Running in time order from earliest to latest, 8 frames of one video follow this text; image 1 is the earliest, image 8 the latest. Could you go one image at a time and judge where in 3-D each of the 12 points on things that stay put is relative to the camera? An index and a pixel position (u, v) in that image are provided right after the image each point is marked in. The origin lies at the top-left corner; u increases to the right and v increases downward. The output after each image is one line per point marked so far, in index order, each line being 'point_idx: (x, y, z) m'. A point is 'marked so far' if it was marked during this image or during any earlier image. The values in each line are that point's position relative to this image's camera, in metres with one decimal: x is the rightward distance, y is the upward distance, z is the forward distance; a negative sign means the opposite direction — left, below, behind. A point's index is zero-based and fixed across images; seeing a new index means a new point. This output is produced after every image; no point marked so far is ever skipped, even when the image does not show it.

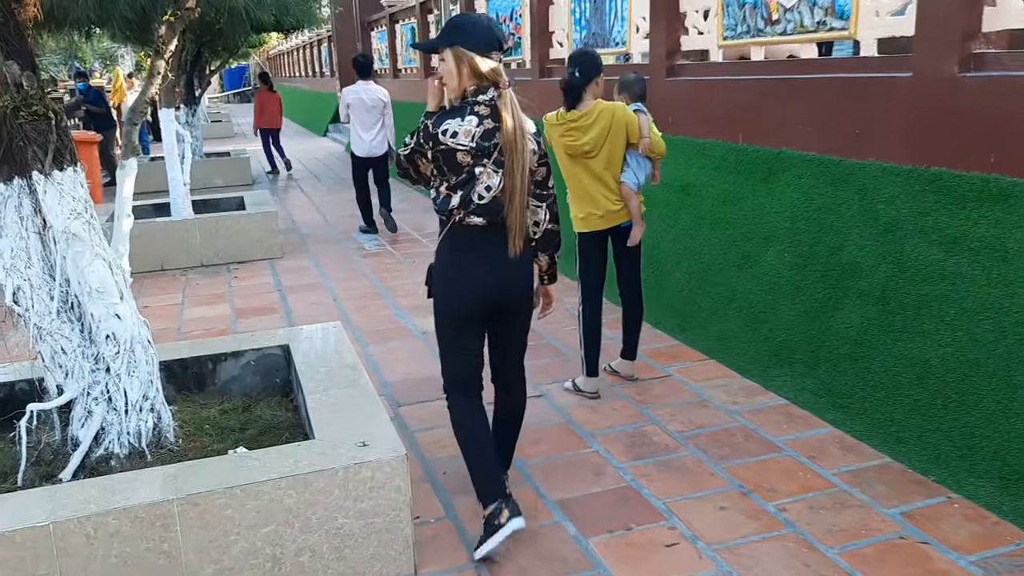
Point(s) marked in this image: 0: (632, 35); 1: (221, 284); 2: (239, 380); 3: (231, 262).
0: (+0.8, +1.7, +5.9) m
1: (-2.0, 0.0, +6.1) m
2: (-1.0, -0.4, +3.3) m
3: (-2.2, +0.2, +6.8) m
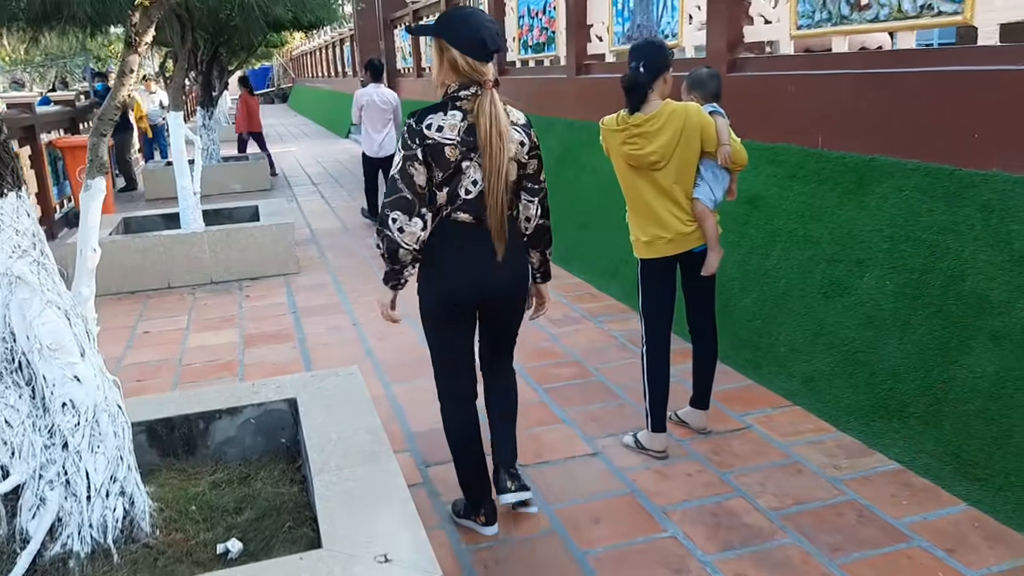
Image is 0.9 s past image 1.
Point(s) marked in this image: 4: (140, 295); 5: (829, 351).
0: (+1.0, +1.6, +5.3) m
1: (-1.8, -0.1, +5.6) m
2: (-0.9, -0.5, +2.8) m
3: (-1.9, +0.1, +6.2) m
4: (-2.5, -0.1, +6.0) m
5: (+1.3, -0.3, +3.5) m
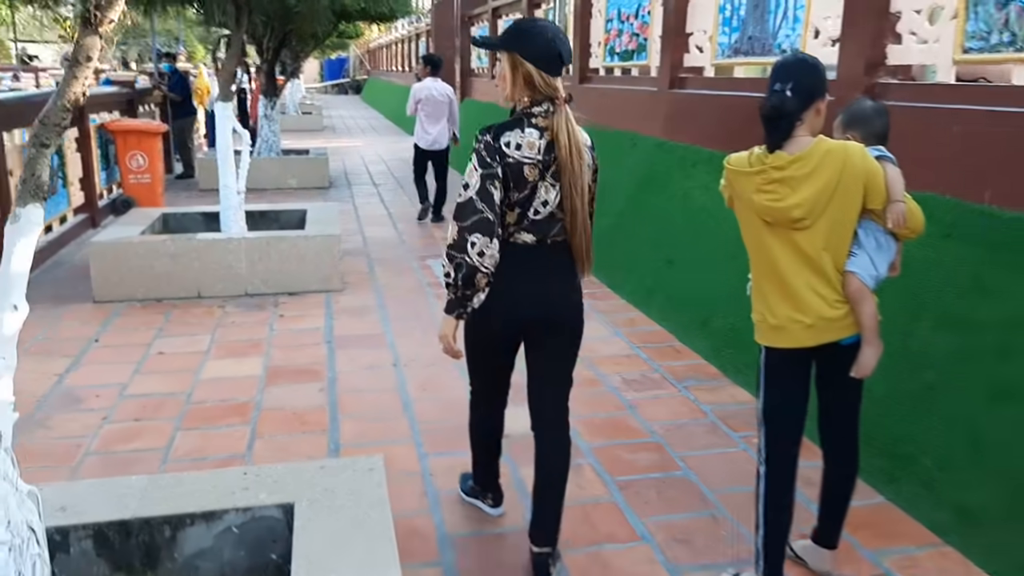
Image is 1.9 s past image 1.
0: (+1.5, +1.3, +4.5) m
1: (-1.4, -0.2, +5.0) m
2: (-0.7, -0.6, +2.1) m
3: (-1.5, 0.0, +5.6) m
4: (-2.1, -0.1, +5.4) m
5: (+1.5, -0.6, +2.7) m
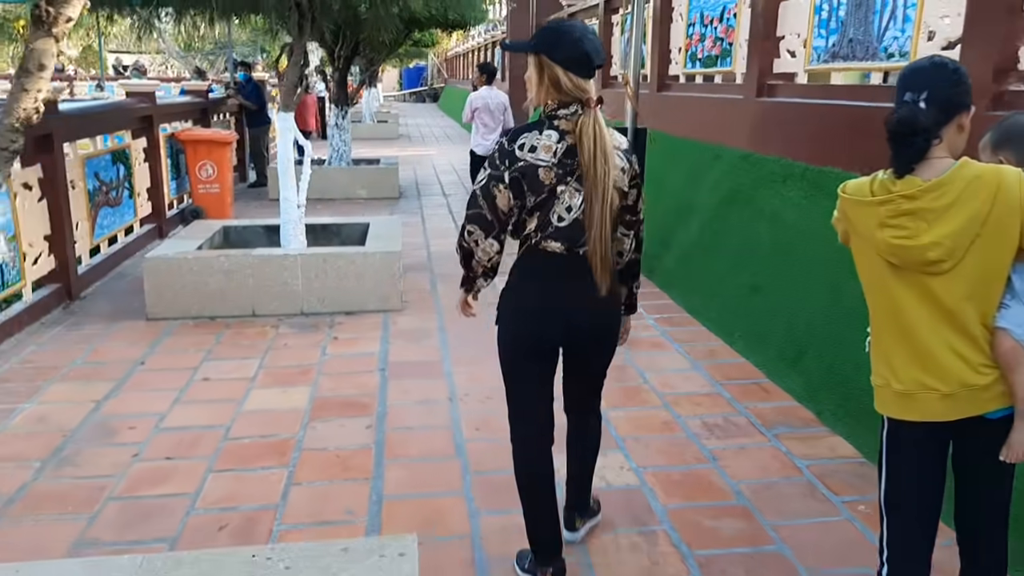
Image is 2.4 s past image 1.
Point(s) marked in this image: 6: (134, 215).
0: (+1.9, +1.1, +4.0) m
1: (-1.0, -0.3, +4.7) m
2: (-0.6, -0.7, +1.7) m
3: (-1.1, -0.2, +5.3) m
4: (-1.7, -0.2, +5.2) m
5: (+1.6, -0.7, +2.1) m
6: (-3.1, +0.6, +7.3) m
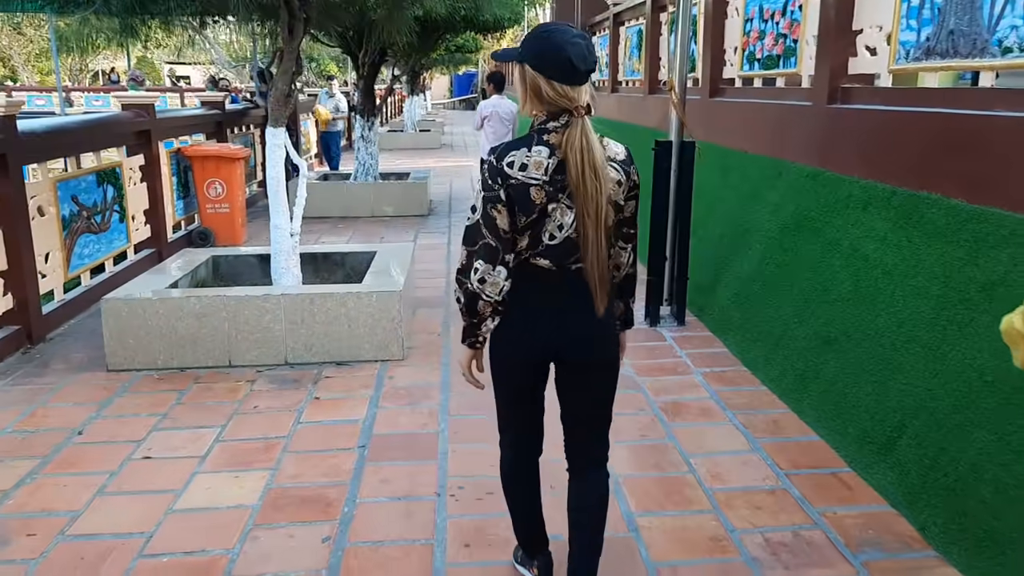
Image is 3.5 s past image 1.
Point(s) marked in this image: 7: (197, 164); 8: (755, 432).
0: (+1.9, +0.9, +3.0) m
1: (-1.0, -0.6, +3.9) m
2: (-0.7, -1.0, +0.9) m
3: (-1.0, -0.4, +4.6) m
4: (-1.6, -0.4, +4.4) m
5: (+1.5, -0.9, +1.2) m
6: (-2.9, +0.4, +6.6) m
7: (-2.9, +1.1, +7.9) m
8: (+1.0, -0.6, +3.7) m
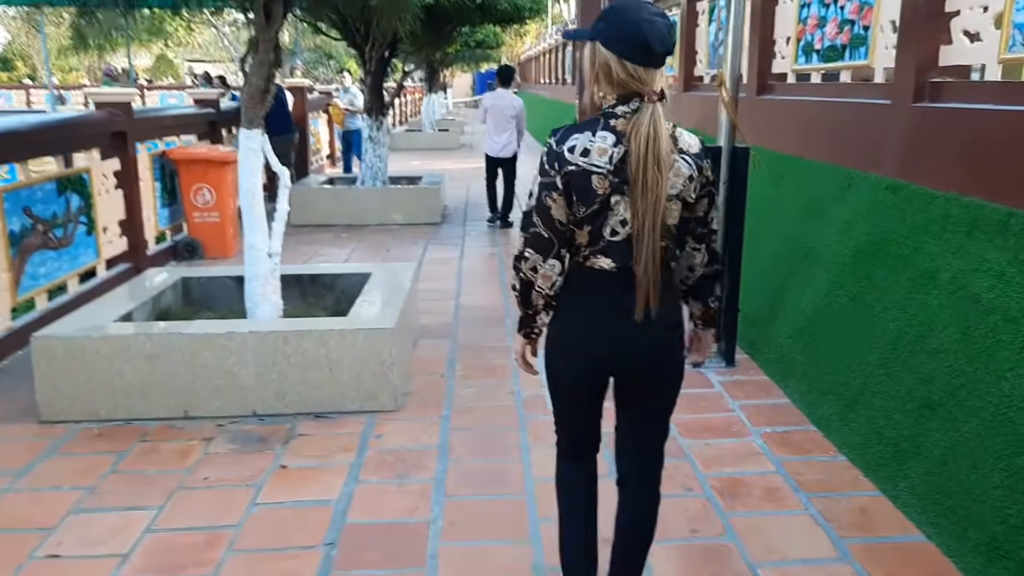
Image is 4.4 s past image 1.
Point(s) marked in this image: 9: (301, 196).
0: (+1.9, +0.7, +2.2) m
1: (-0.9, -0.7, +3.1) m
2: (-0.8, -1.1, +0.1) m
3: (-0.9, -0.5, +3.8) m
4: (-1.6, -0.6, +3.7) m
5: (+1.5, -1.1, +0.3) m
6: (-2.8, +0.2, +5.9) m
7: (-2.7, +1.0, +7.2) m
8: (+1.1, -0.8, +2.8) m
9: (-2.2, +1.0, +8.9) m
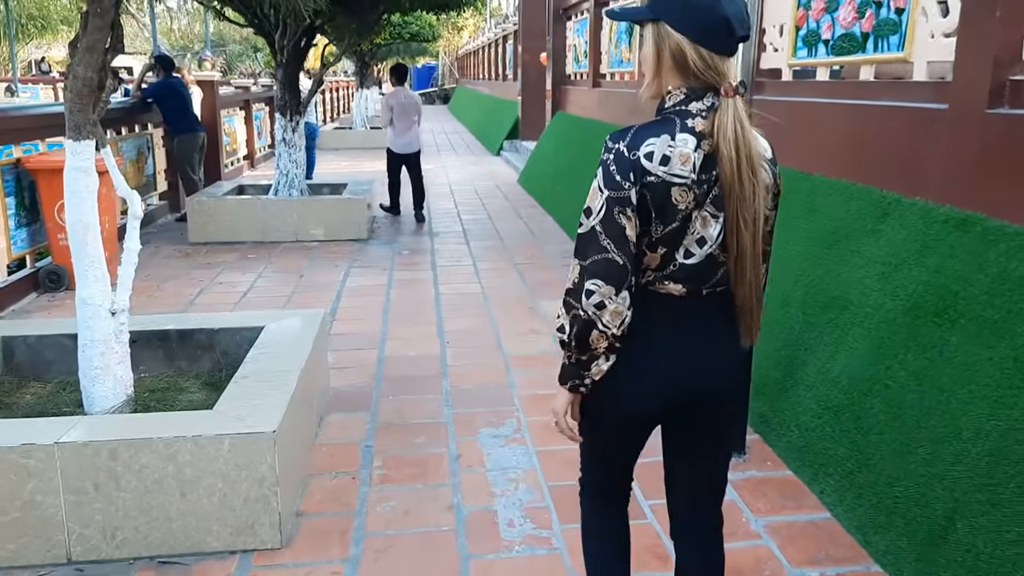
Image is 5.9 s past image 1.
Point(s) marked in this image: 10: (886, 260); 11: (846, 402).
0: (+1.8, +0.5, +1.2) m
1: (-1.1, -1.0, +1.9) m
2: (-0.7, -1.4, -1.0) m
3: (-1.1, -0.8, +2.6) m
4: (-1.7, -0.9, +2.4) m
5: (+1.6, -1.4, -0.7) m
6: (-3.1, 0.0, +4.5) m
7: (-3.1, +0.7, +5.9) m
8: (+0.9, -1.0, +1.8) m
9: (-2.7, +0.7, +7.6) m
10: (+1.4, +0.1, +3.2) m
11: (+1.2, -0.4, +3.1) m
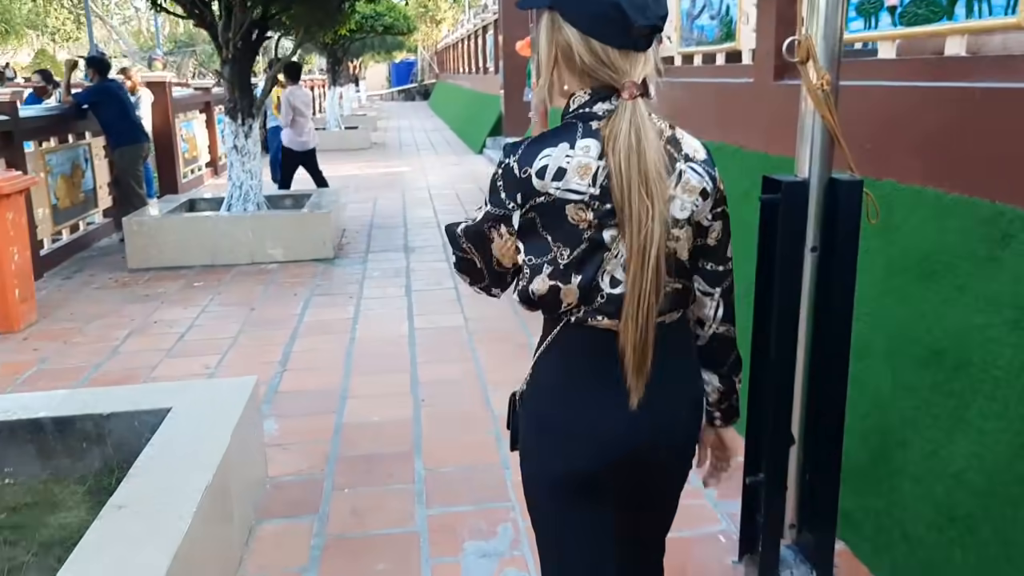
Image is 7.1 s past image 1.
0: (+1.8, +0.3, +0.3) m
1: (-1.1, -1.2, +1.0) m
2: (-0.6, -1.6, -2.0) m
3: (-1.1, -1.0, +1.6) m
4: (-1.7, -1.1, +1.5) m
5: (+1.6, -1.5, -1.6) m
6: (-3.2, -0.3, +3.5) m
7: (-3.2, +0.5, +4.9) m
8: (+1.0, -1.2, +0.9) m
9: (-2.8, +0.5, +6.7) m
10: (+1.3, 0.0, +2.3) m
11: (+1.2, -0.6, +2.2) m
